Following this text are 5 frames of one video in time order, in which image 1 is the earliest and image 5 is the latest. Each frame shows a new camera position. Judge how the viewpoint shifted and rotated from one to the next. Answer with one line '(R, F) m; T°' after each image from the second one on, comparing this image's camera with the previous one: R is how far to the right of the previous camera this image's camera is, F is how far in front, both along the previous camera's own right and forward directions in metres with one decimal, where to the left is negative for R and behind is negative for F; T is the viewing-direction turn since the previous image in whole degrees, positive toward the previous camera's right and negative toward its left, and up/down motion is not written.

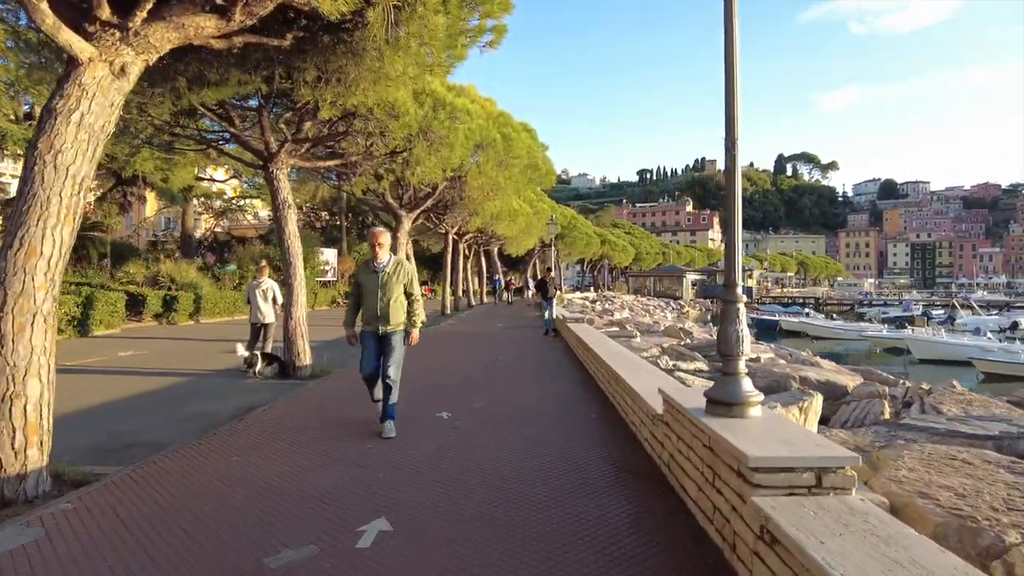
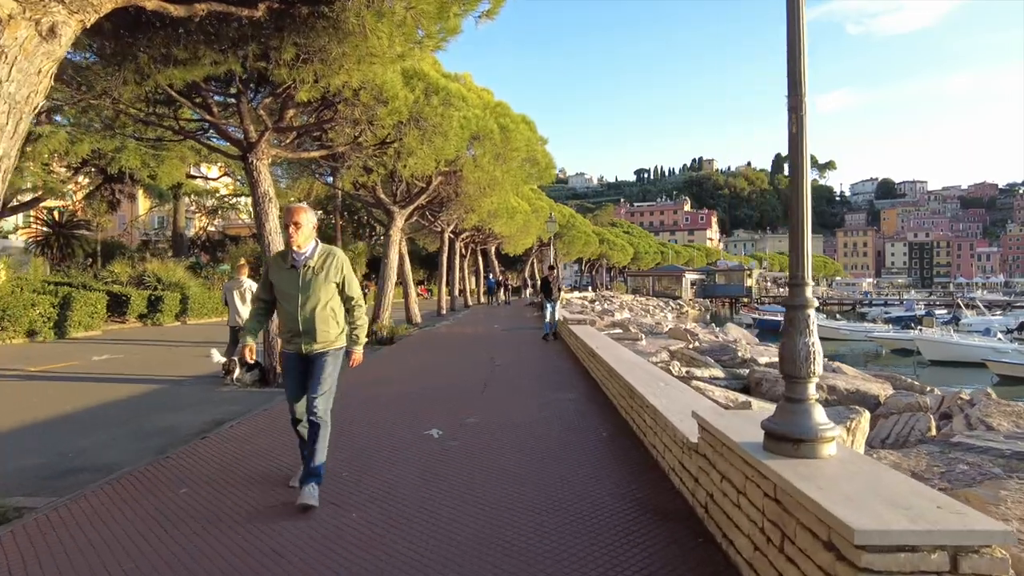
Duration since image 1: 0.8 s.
(0.0, +0.9) m; 0°
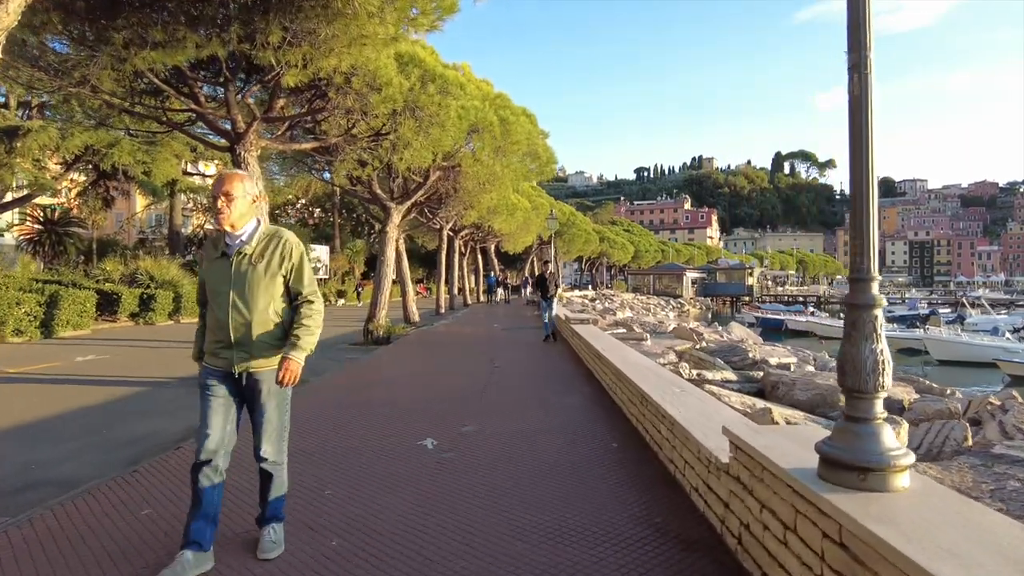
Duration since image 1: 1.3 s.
(0.0, +0.5) m; 0°
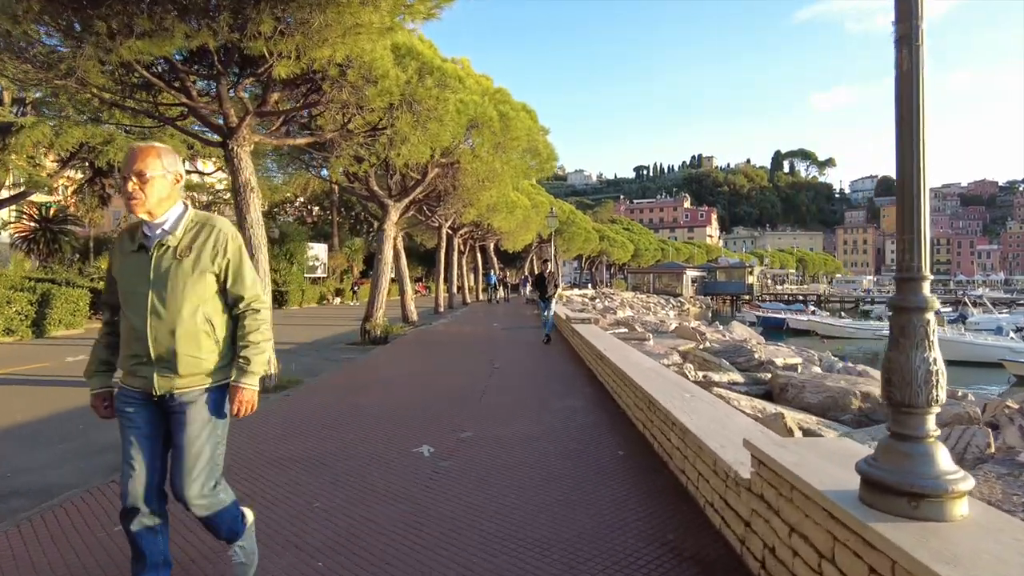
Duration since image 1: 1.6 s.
(0.0, +0.3) m; 0°
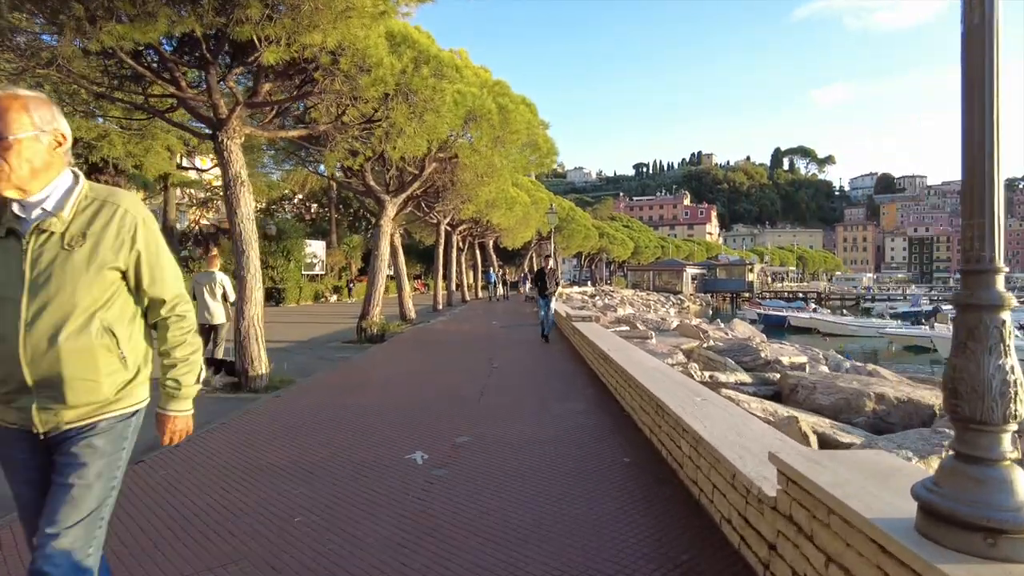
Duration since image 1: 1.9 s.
(0.0, +0.3) m; 0°
